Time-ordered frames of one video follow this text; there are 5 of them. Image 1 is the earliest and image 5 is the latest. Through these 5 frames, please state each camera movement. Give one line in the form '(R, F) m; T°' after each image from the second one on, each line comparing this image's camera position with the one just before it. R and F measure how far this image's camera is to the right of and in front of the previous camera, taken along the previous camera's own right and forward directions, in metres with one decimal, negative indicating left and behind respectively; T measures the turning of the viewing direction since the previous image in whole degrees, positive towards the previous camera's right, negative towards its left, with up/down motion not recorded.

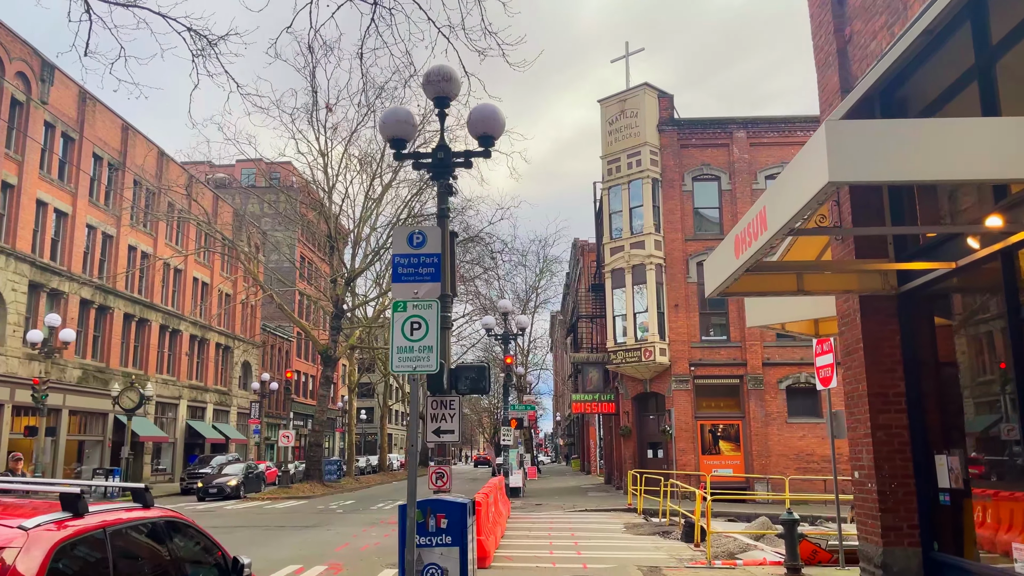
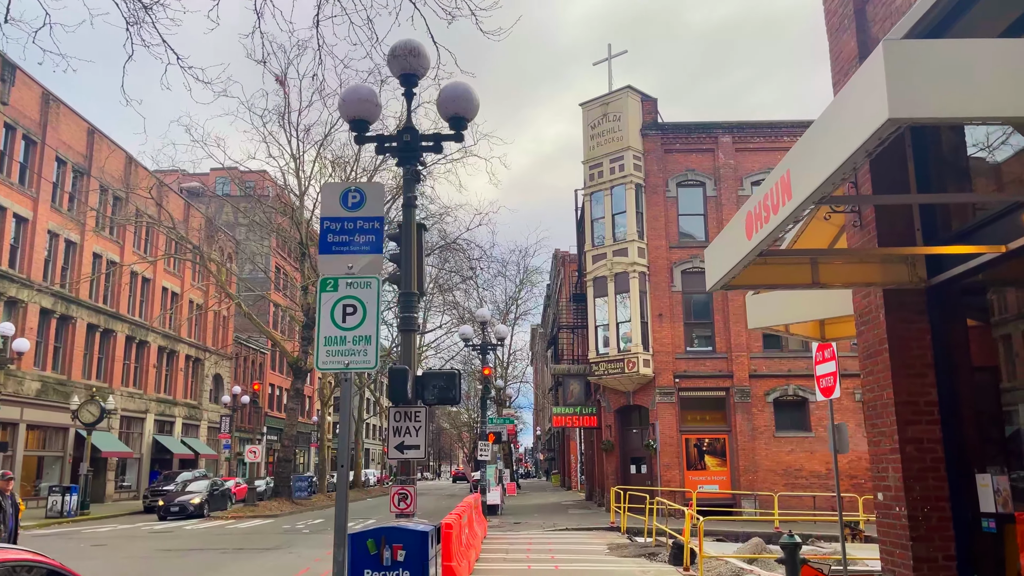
(+0.1, +1.0) m; +1°
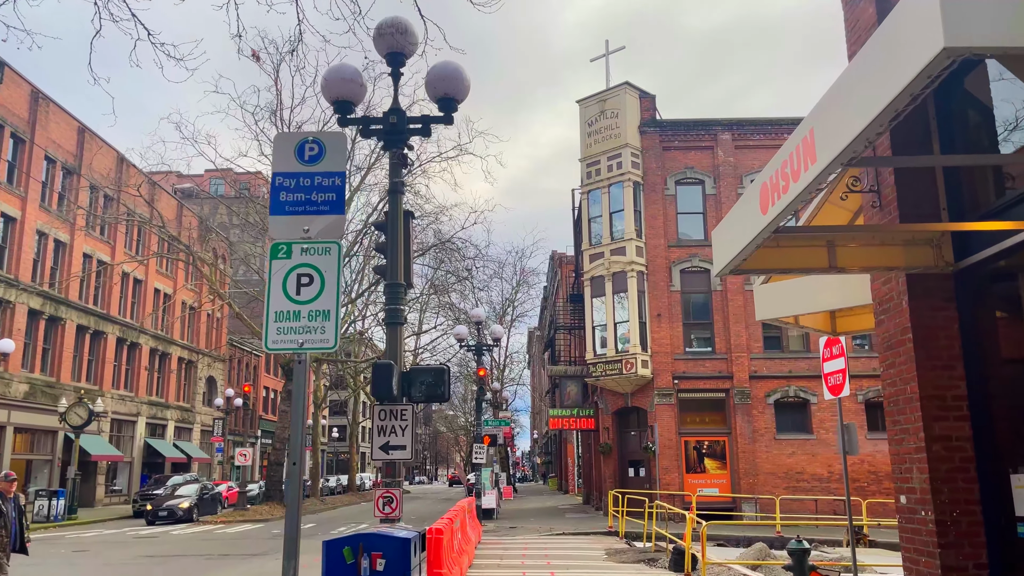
(0.0, +0.5) m; 0°
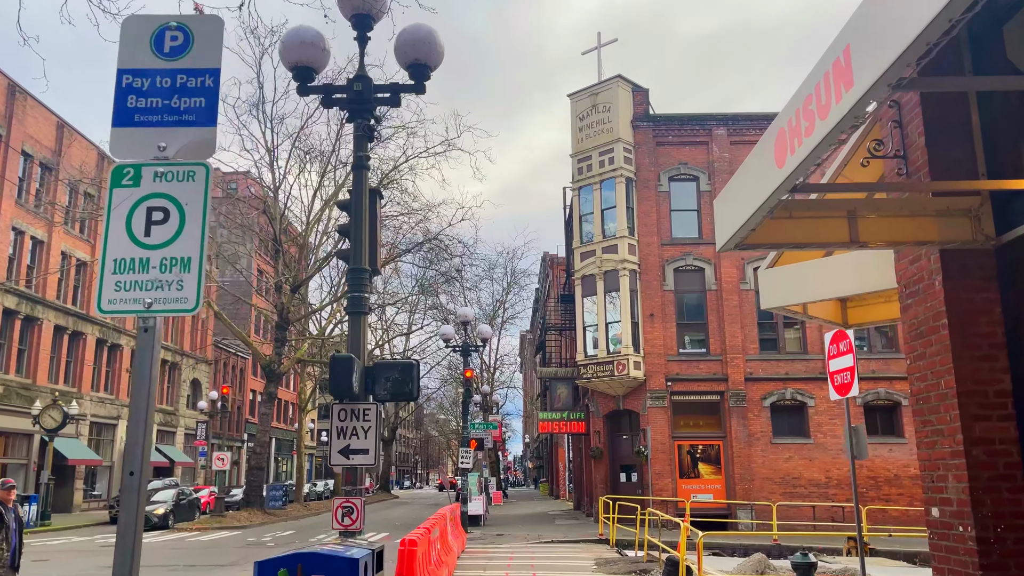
(+0.2, +0.8) m; +1°
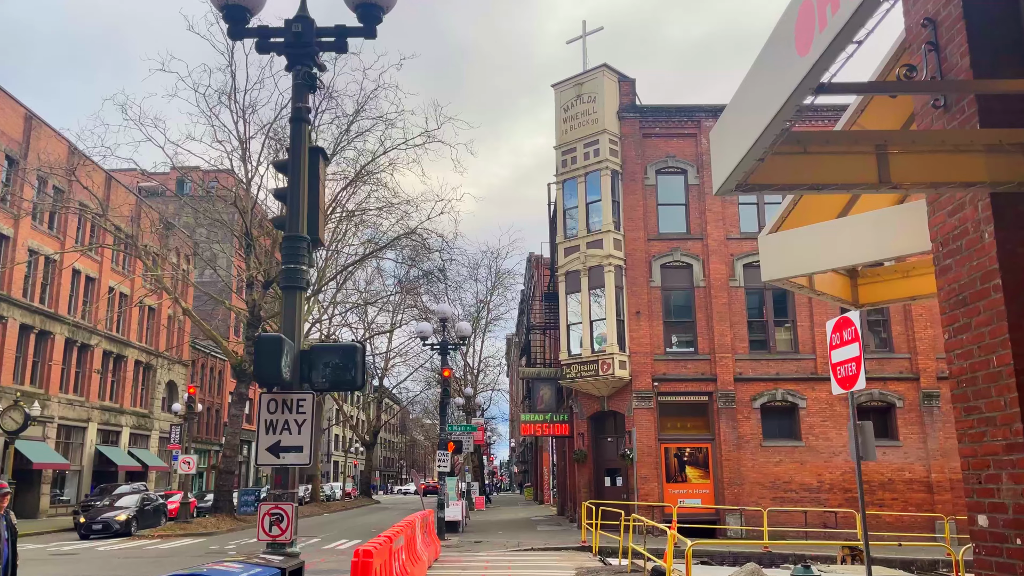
(+0.2, +1.0) m; +1°
